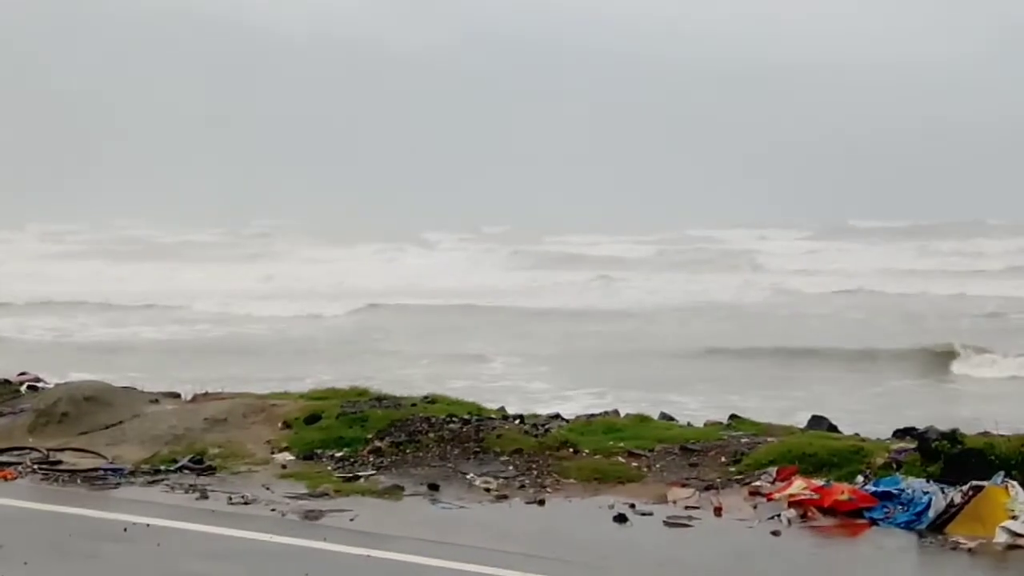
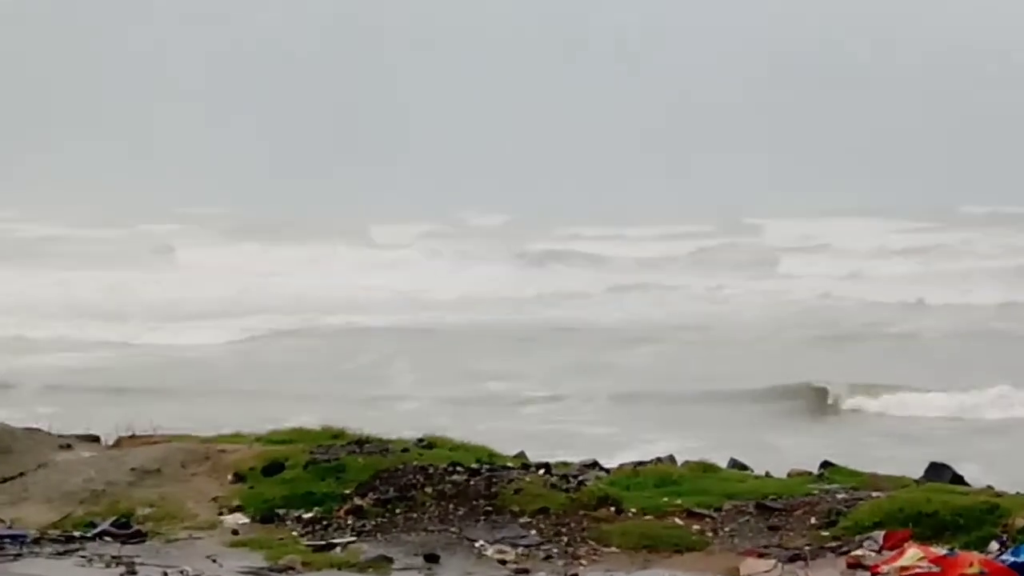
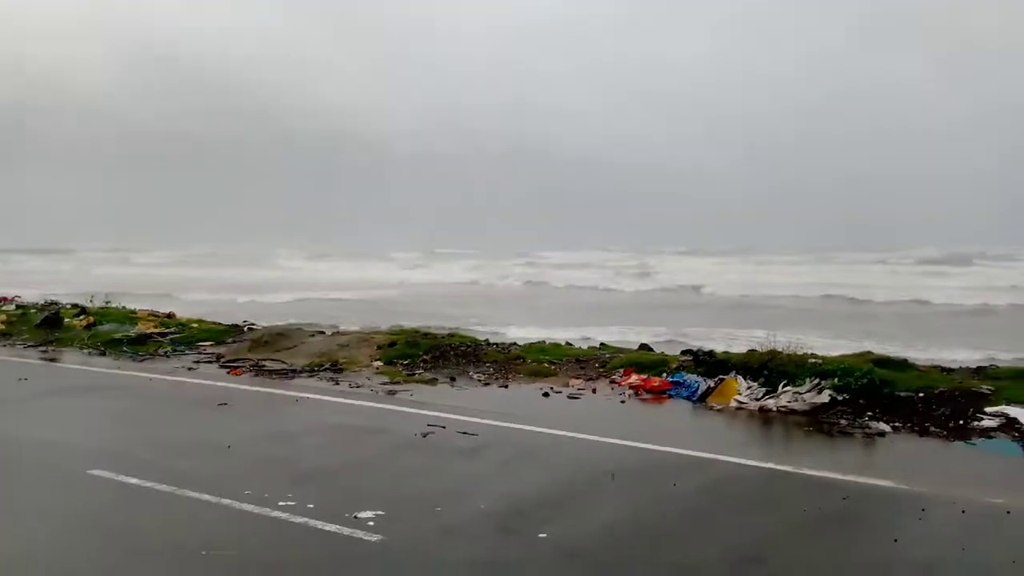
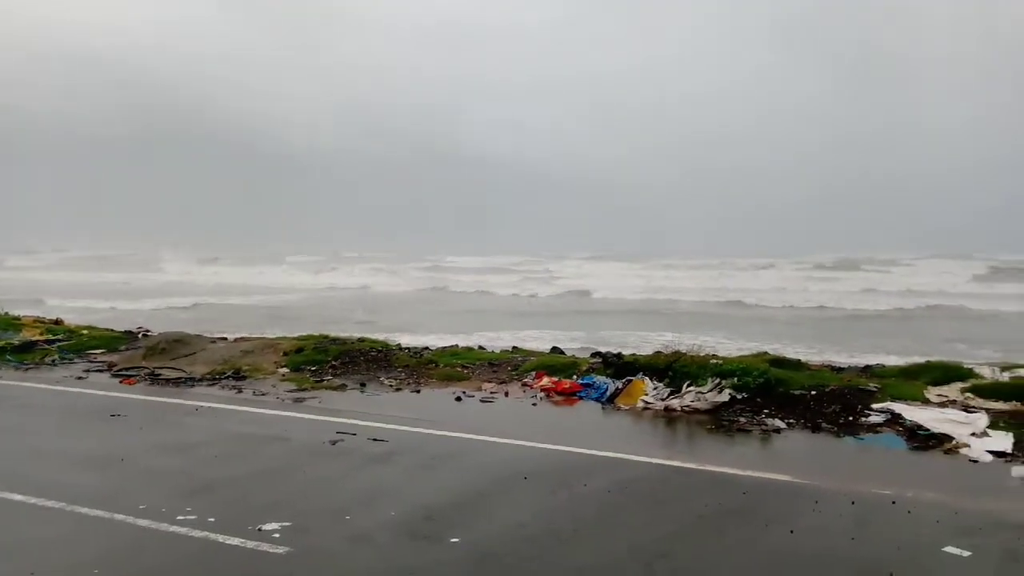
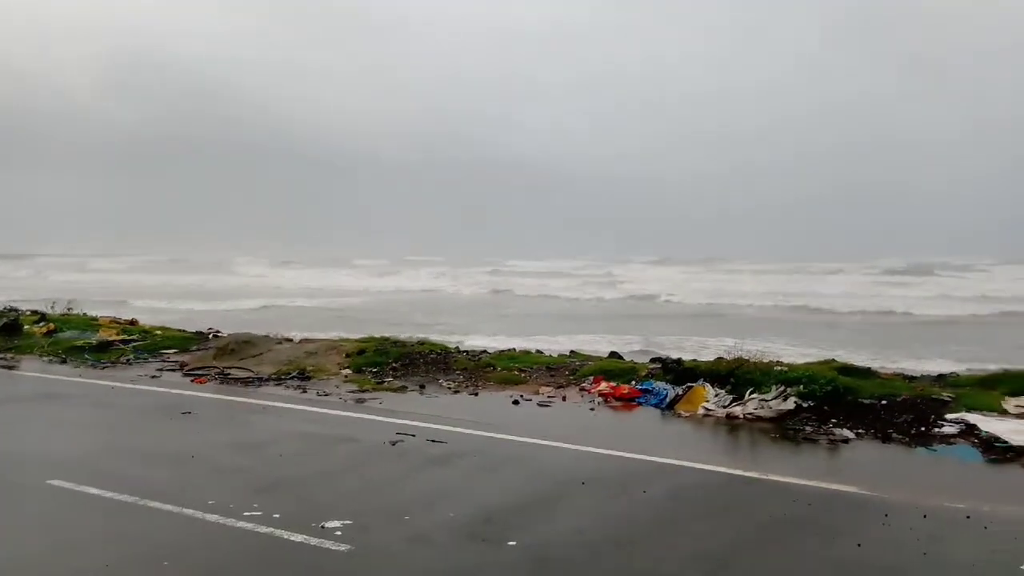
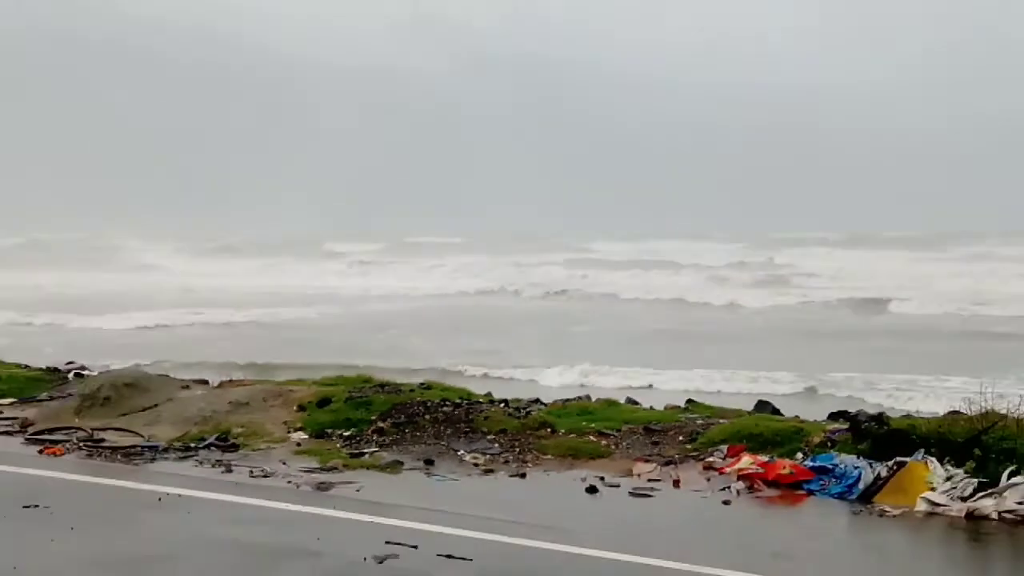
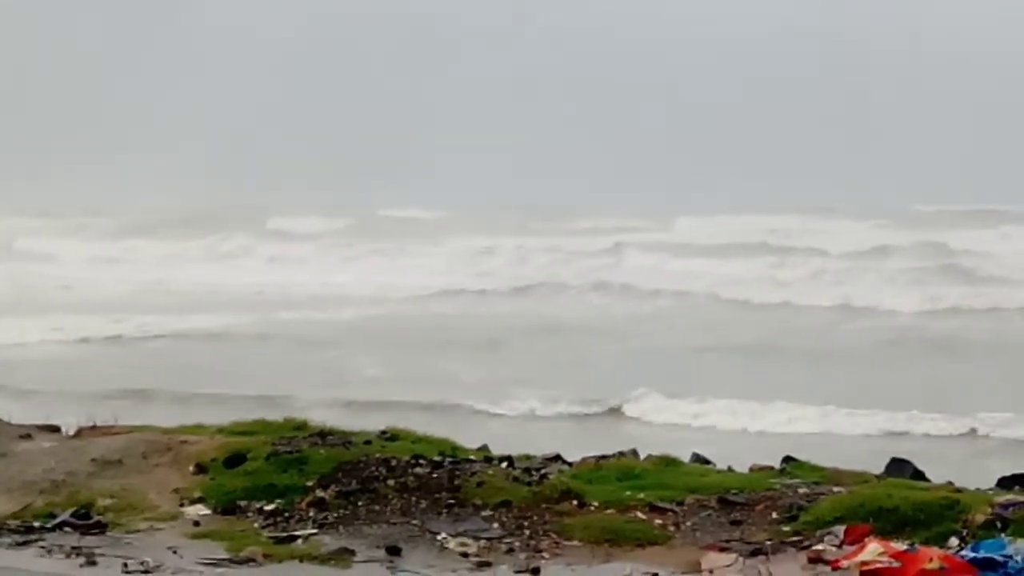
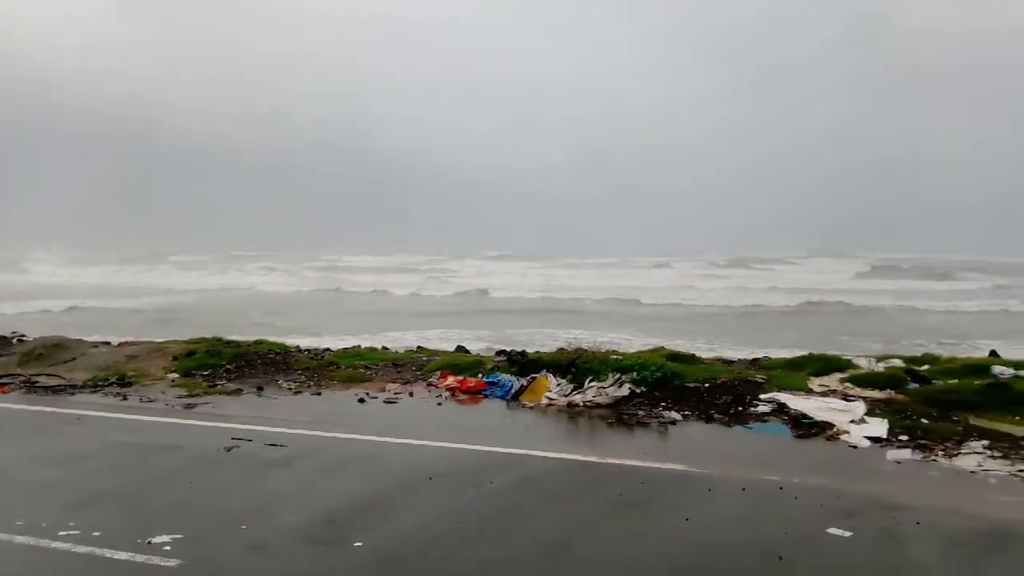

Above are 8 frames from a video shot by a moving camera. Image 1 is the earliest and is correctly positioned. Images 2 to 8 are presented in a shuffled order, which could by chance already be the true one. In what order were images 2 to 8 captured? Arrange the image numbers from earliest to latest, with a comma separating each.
2, 7, 6, 3, 5, 4, 8
